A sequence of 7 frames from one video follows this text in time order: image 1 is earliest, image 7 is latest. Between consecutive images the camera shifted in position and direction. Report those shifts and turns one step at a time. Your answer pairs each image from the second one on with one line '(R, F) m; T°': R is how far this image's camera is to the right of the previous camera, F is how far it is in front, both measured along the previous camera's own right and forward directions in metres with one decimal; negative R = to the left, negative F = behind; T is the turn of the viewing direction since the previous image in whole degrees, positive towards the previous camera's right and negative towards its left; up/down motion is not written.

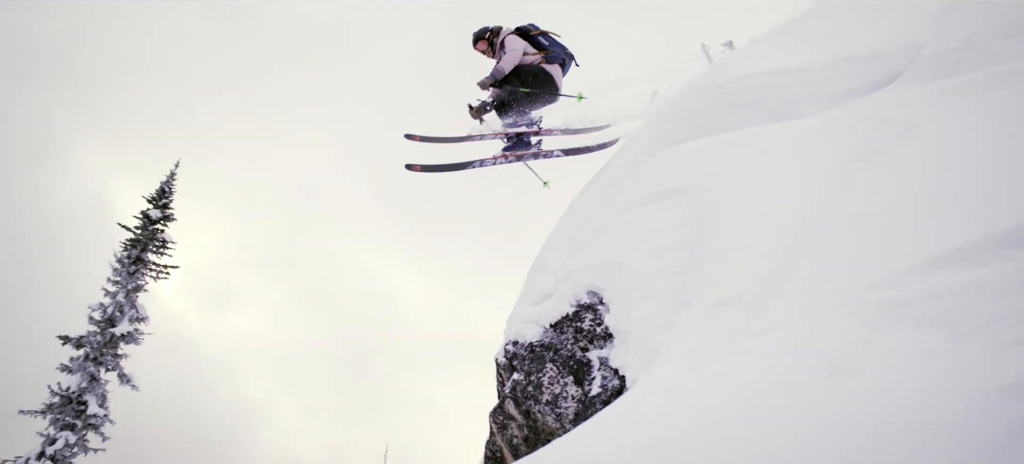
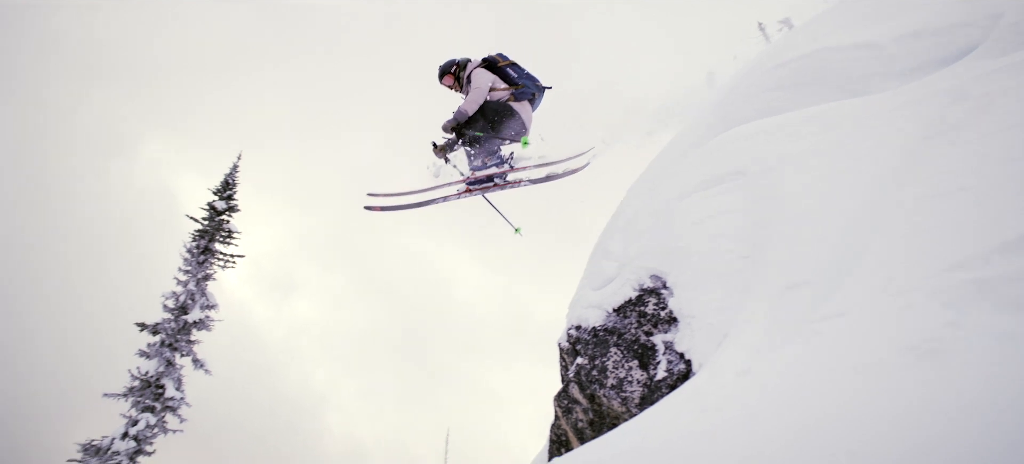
(-0.2, 0.0) m; -4°
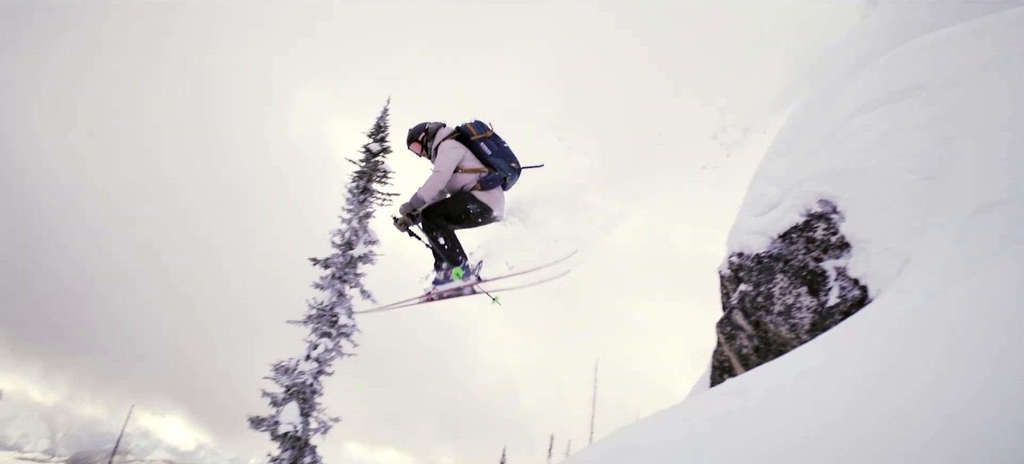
(-0.3, -0.1) m; -11°
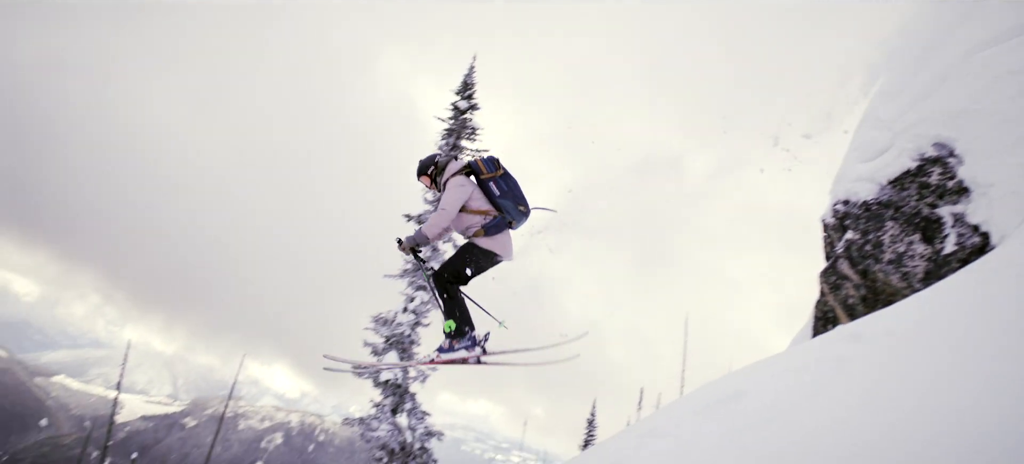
(-0.2, -0.1) m; -7°
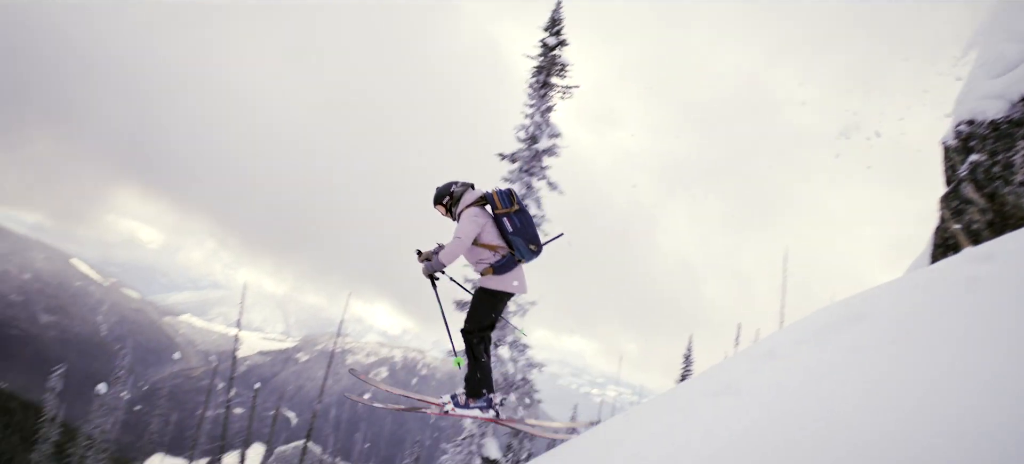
(-0.2, -0.2) m; -7°
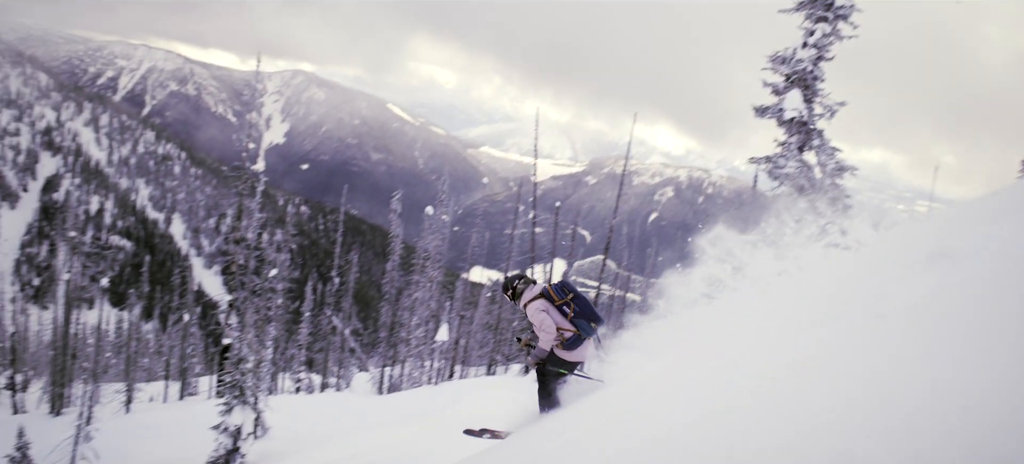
(-0.5, -0.4) m; -22°
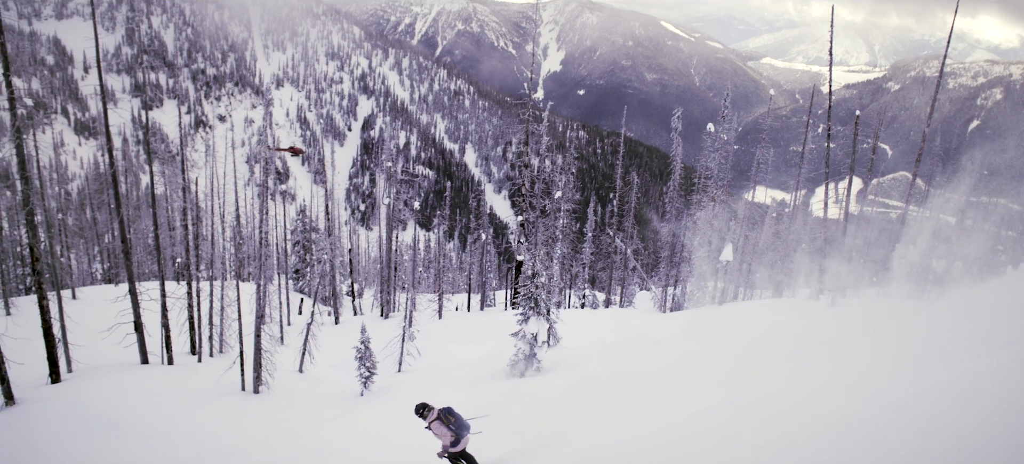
(-0.4, -0.2) m; -22°
